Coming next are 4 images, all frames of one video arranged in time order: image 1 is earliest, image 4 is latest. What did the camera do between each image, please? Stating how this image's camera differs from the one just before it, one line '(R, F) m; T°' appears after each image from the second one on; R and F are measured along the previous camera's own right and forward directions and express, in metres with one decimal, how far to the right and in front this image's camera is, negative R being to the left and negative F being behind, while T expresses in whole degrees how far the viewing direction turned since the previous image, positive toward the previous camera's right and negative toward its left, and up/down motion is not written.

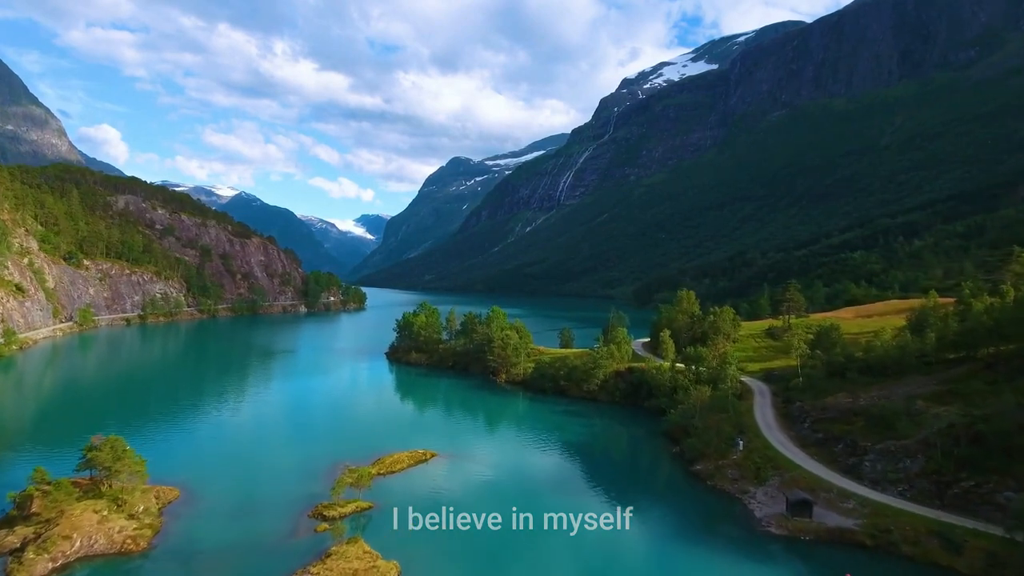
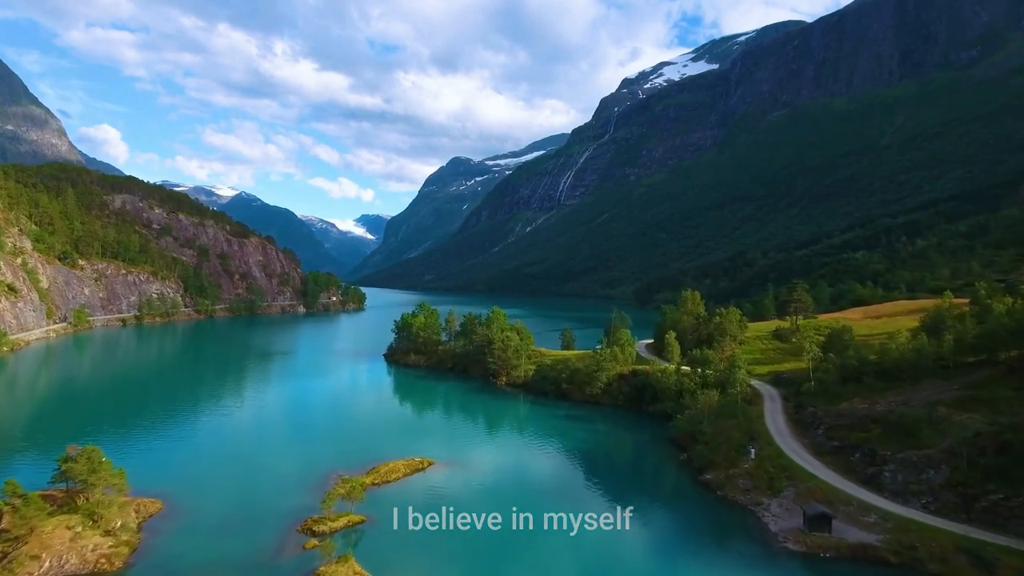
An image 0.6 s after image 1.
(-0.1, +2.0) m; 0°
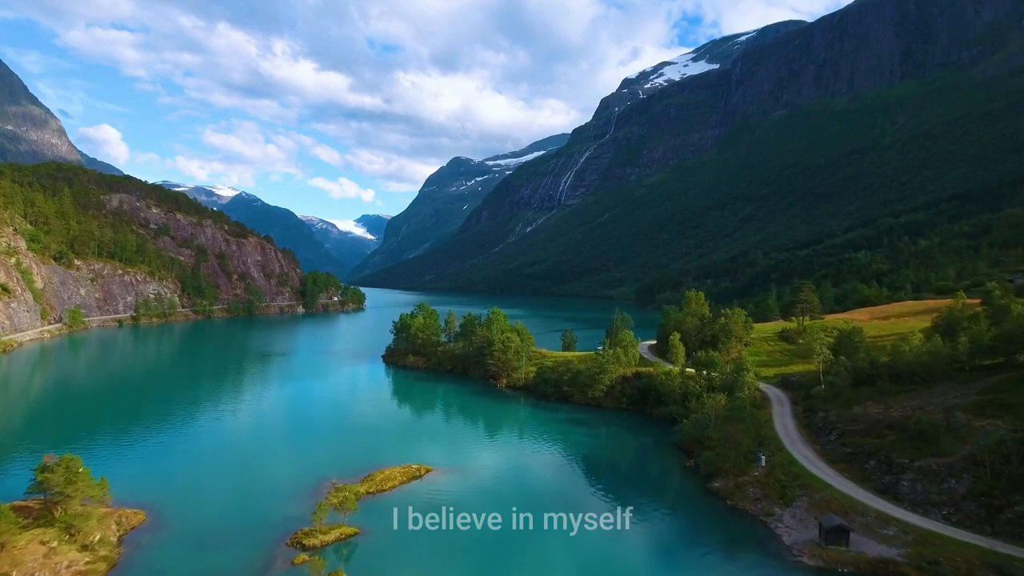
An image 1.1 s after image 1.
(0.0, +1.7) m; 0°
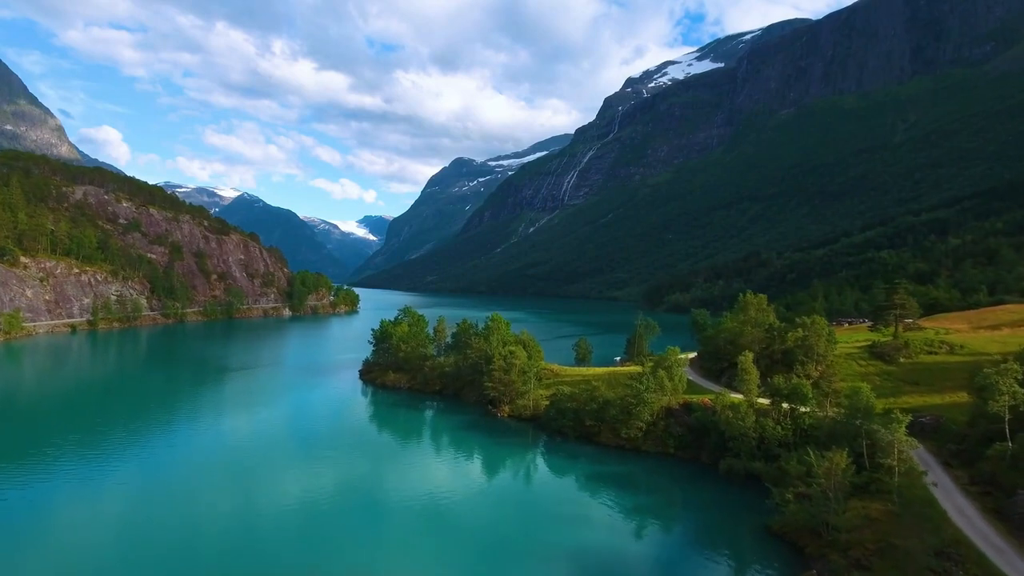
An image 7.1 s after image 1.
(-0.3, +18.6) m; 0°
